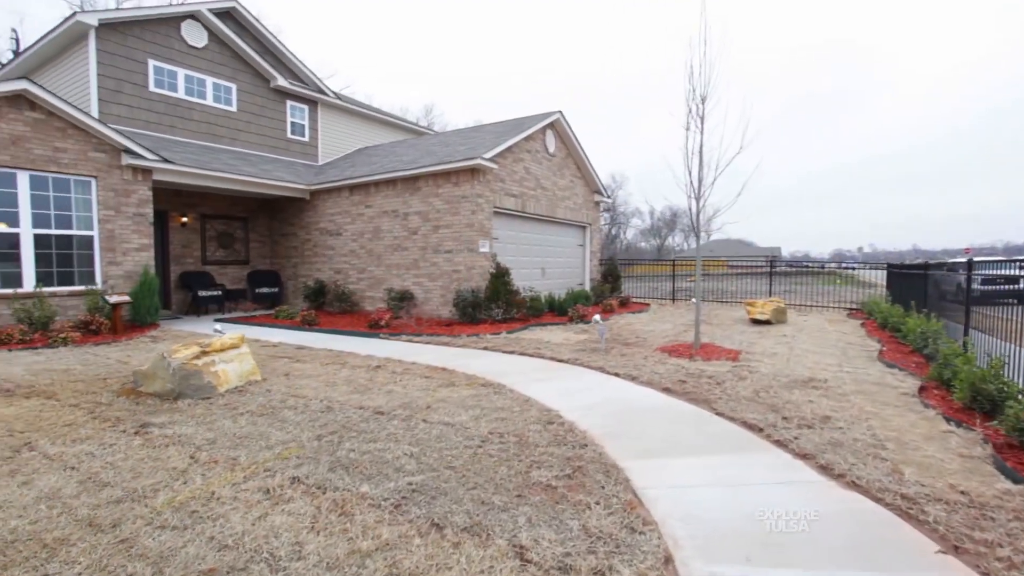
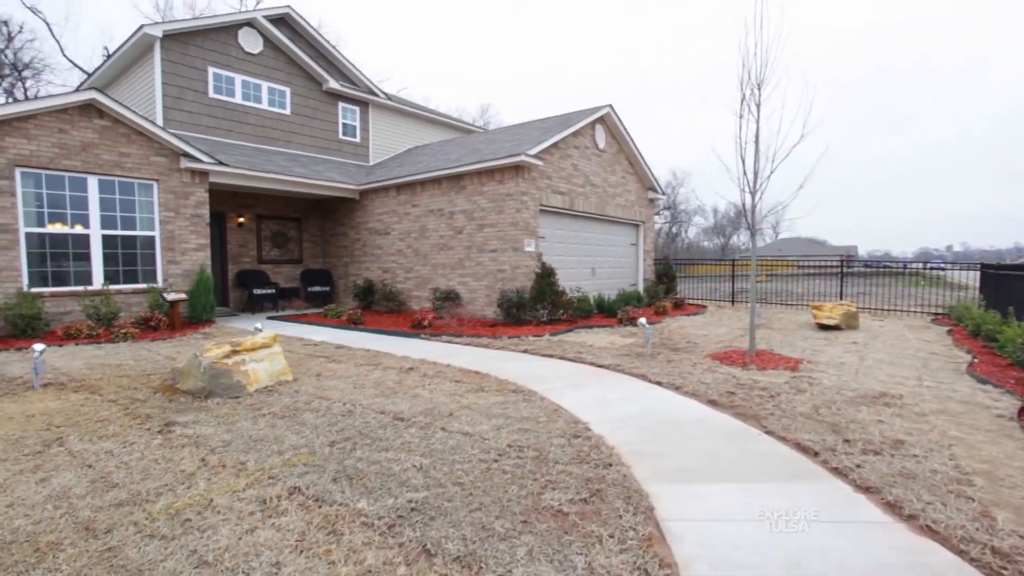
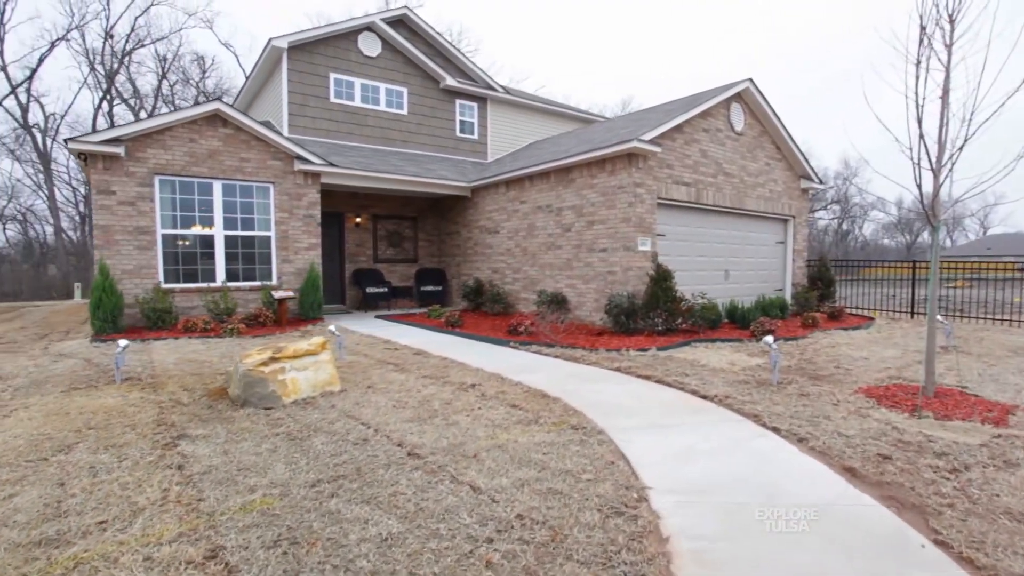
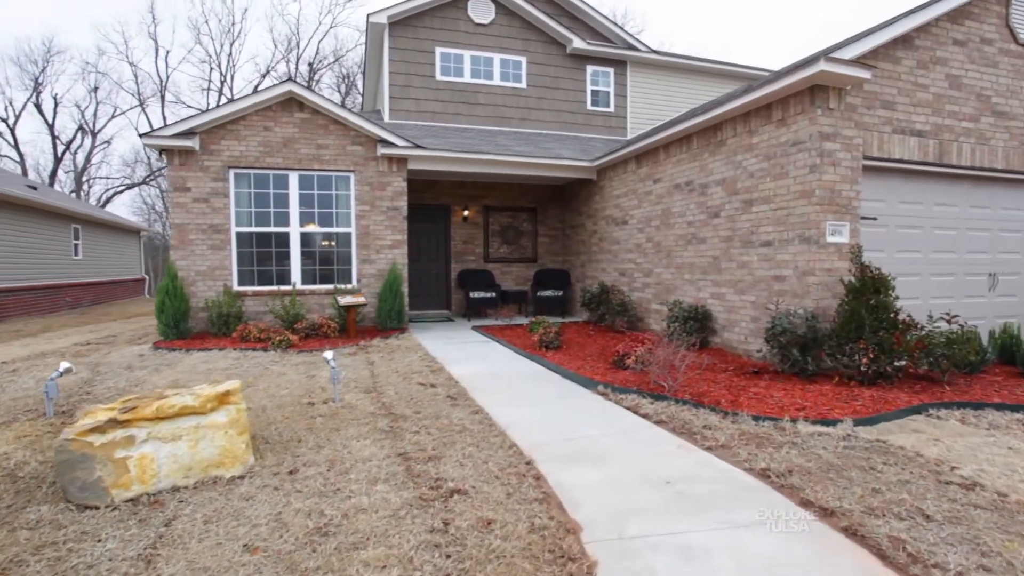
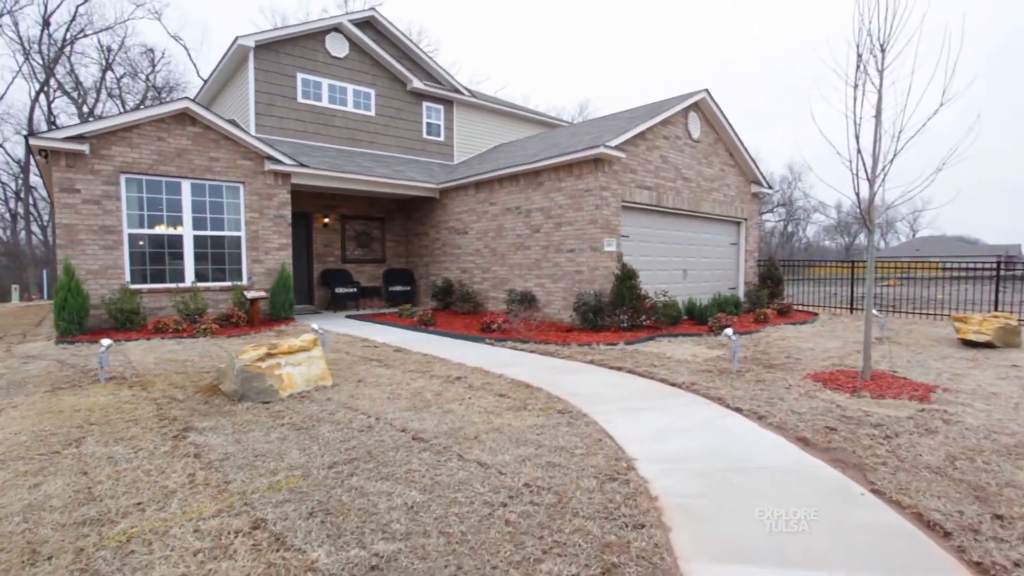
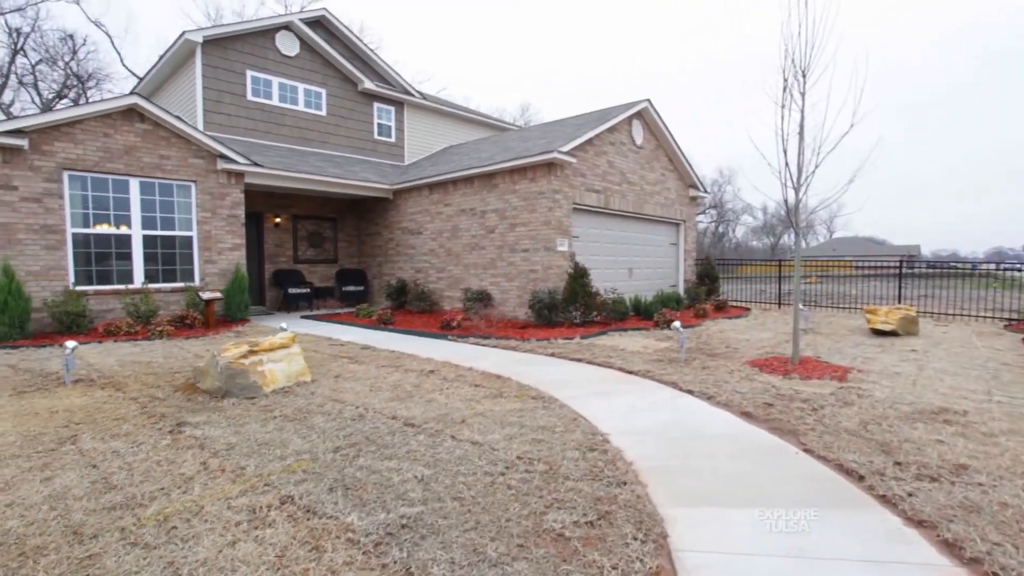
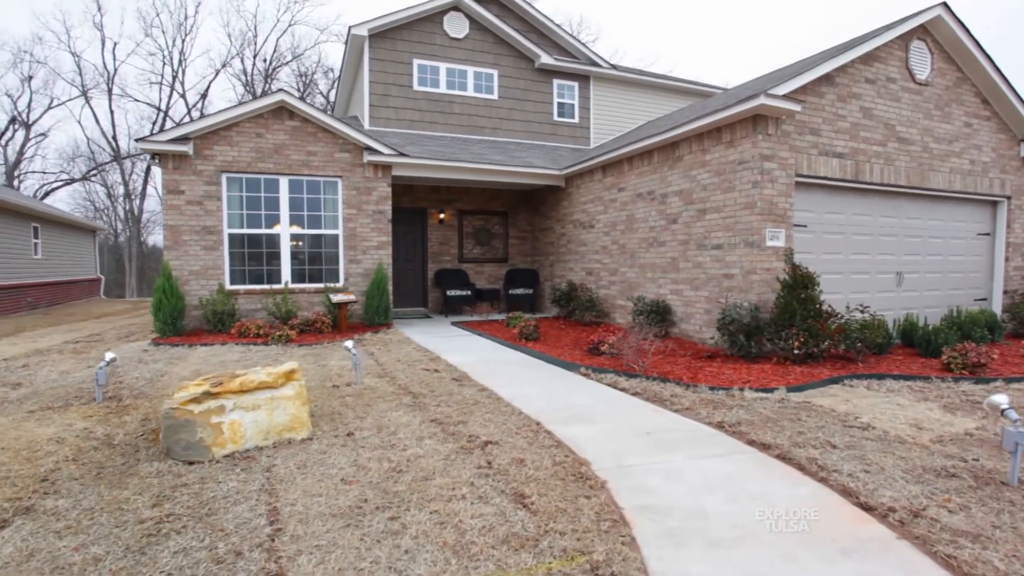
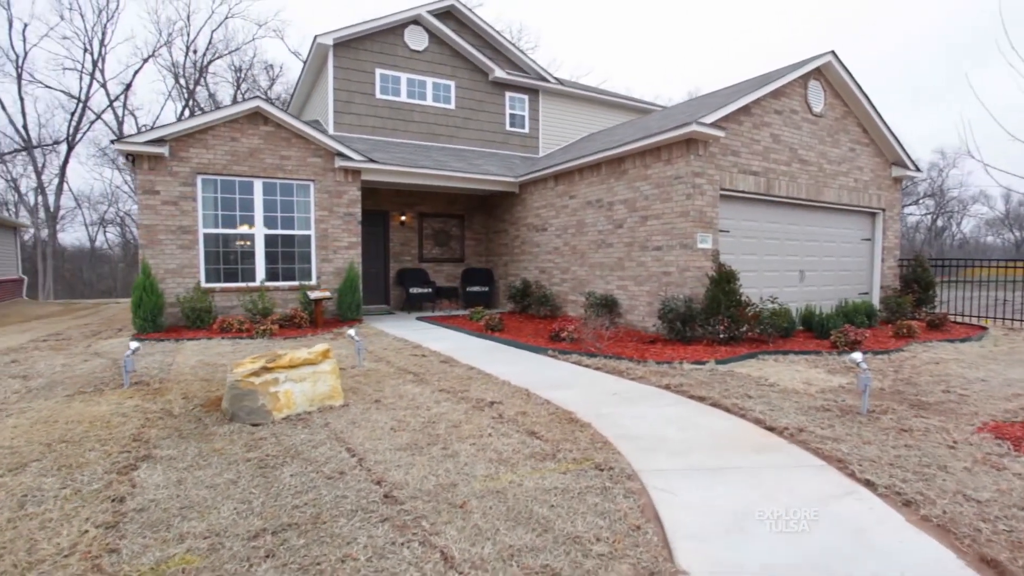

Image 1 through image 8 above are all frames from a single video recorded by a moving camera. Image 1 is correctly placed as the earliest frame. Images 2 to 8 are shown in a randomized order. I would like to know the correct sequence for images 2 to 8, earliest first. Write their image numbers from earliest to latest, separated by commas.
2, 6, 5, 3, 8, 7, 4
